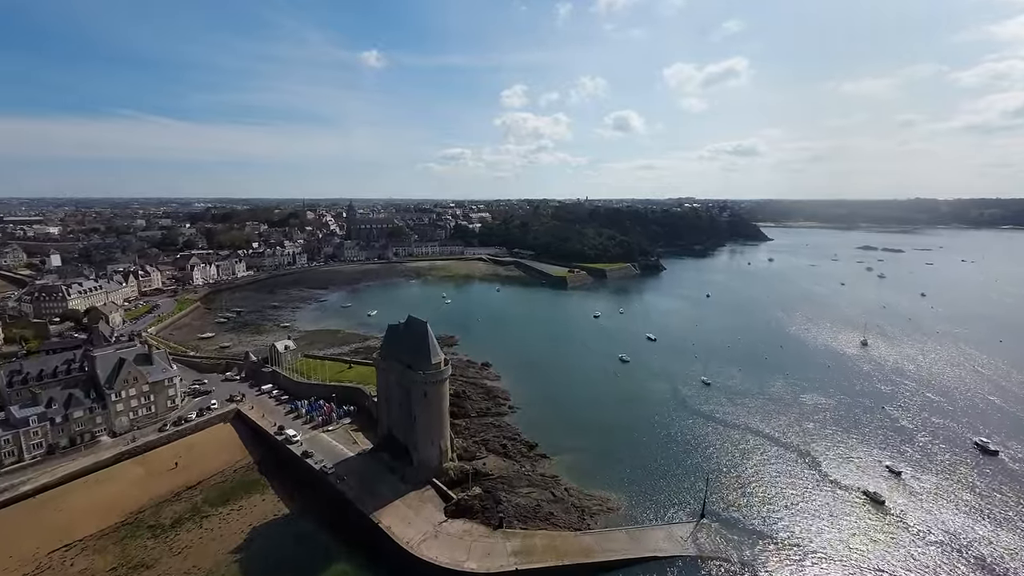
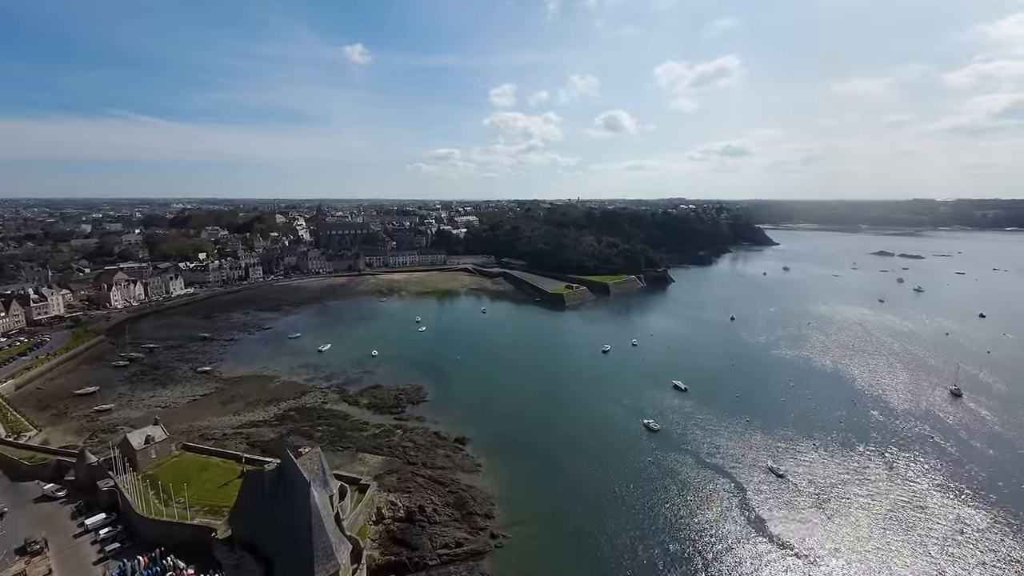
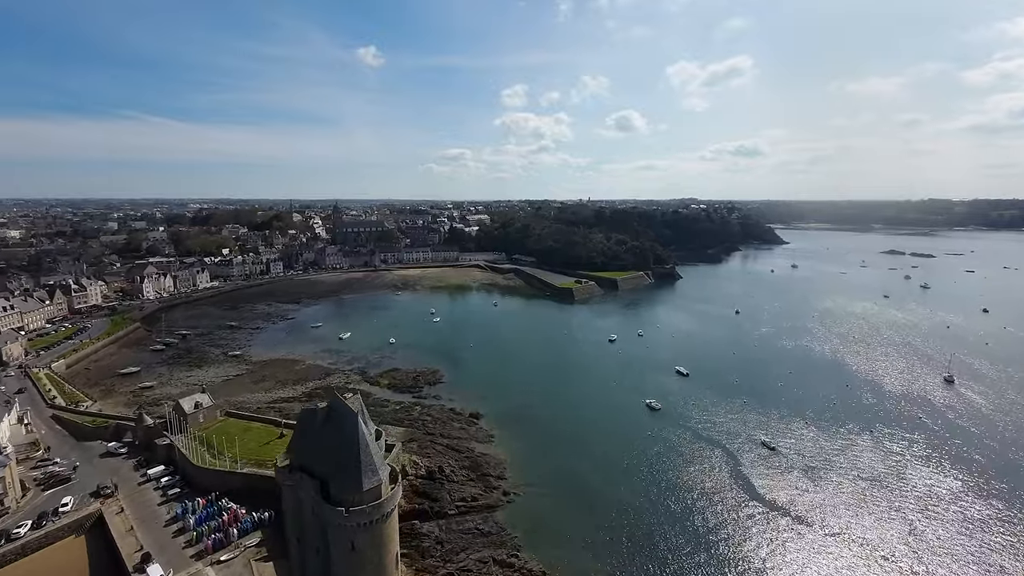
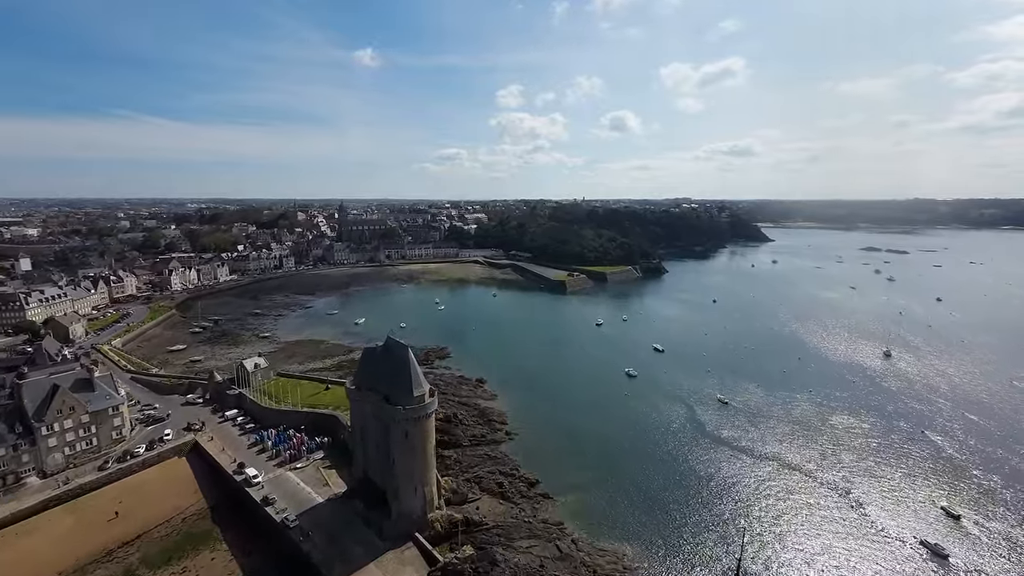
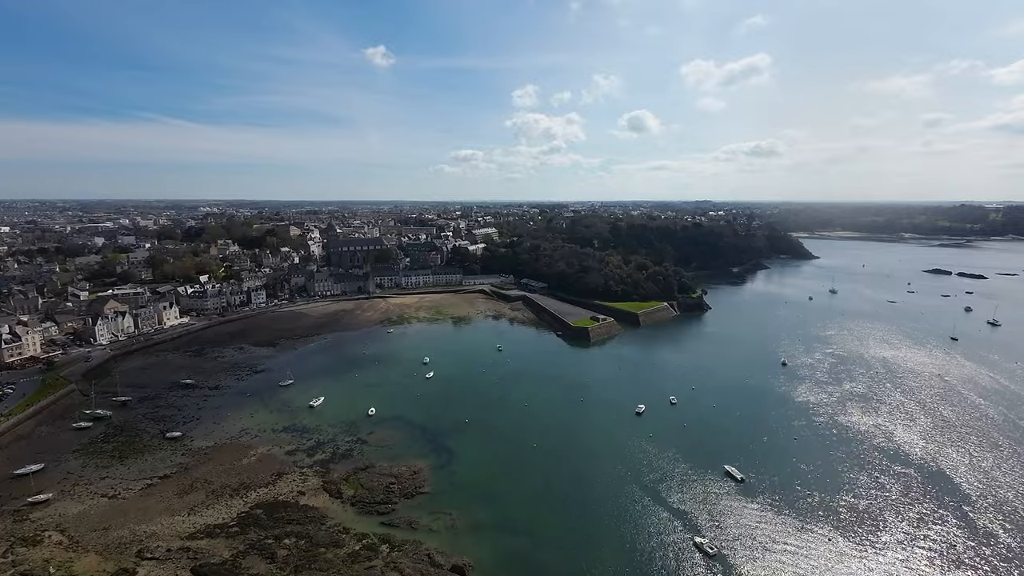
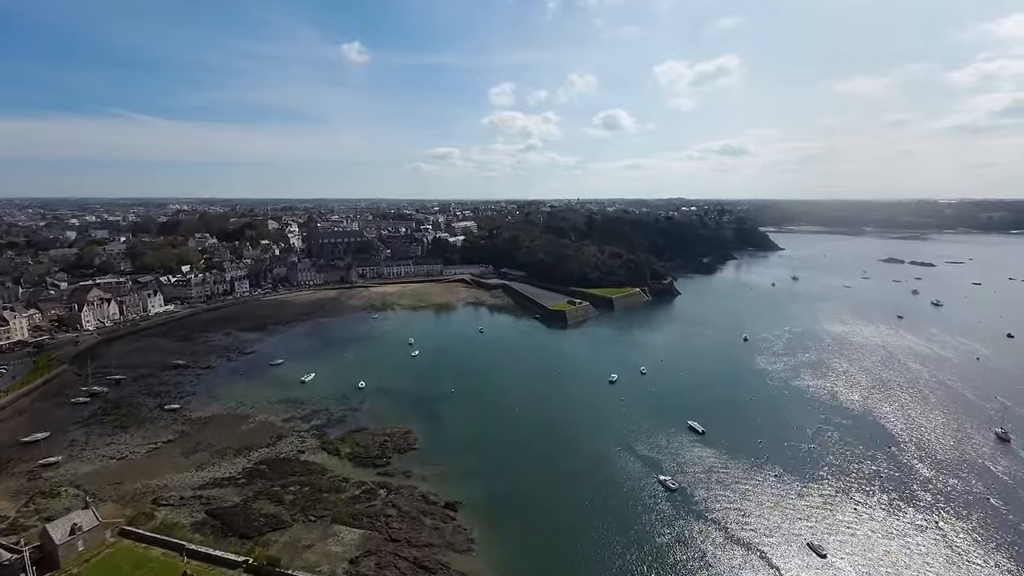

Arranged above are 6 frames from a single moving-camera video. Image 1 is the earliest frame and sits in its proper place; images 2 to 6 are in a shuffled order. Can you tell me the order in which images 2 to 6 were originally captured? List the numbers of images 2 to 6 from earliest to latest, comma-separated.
4, 3, 2, 6, 5
